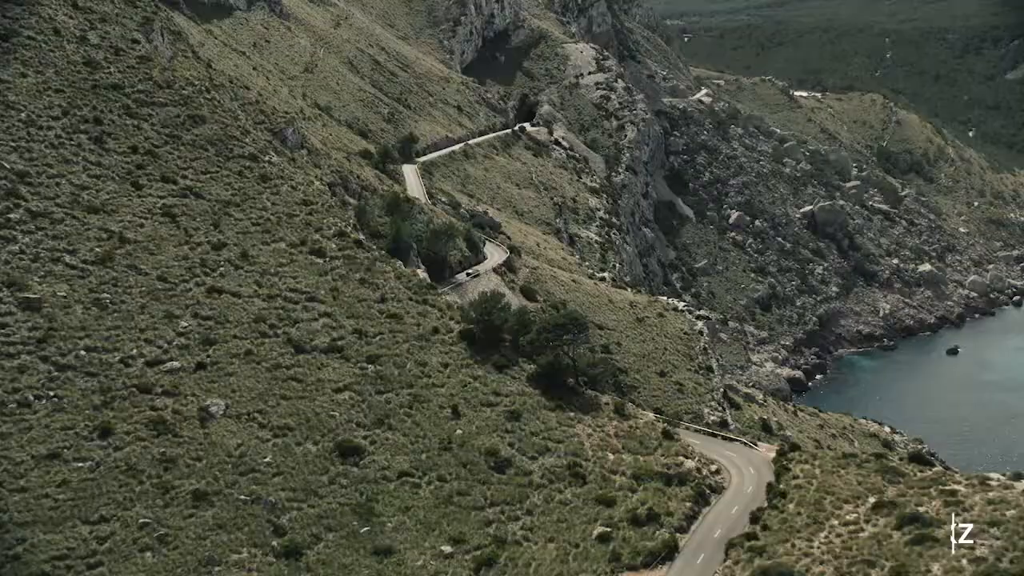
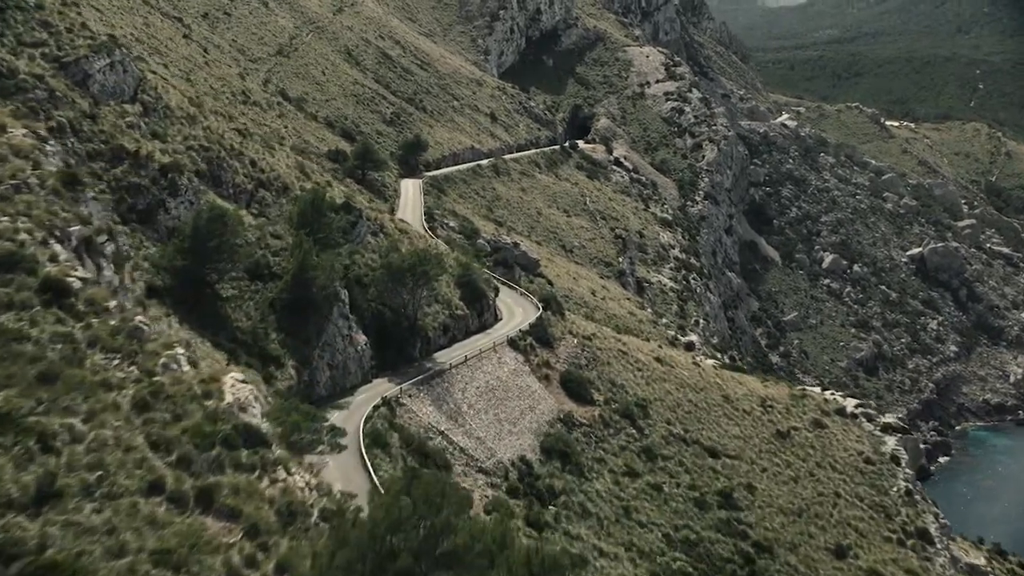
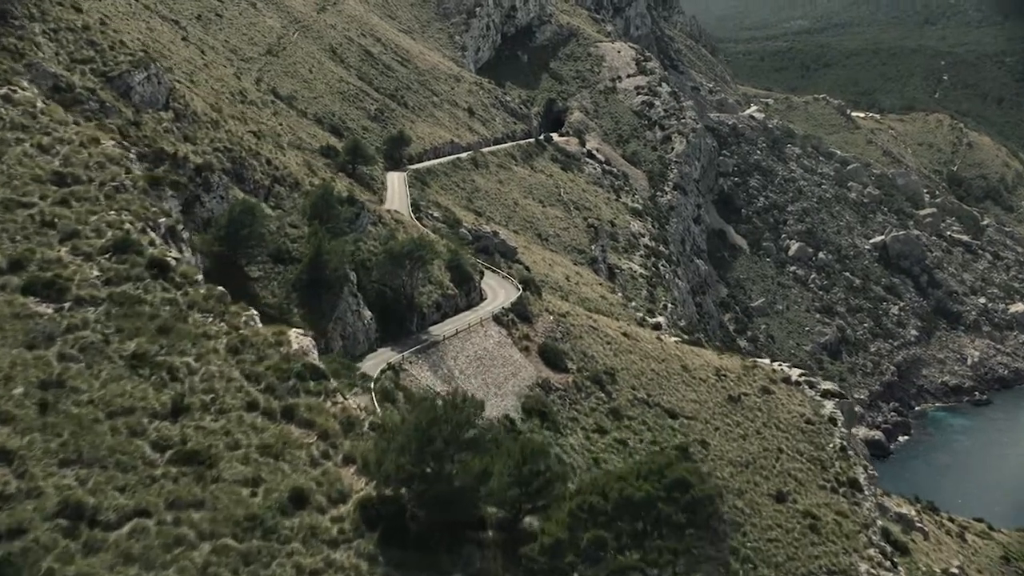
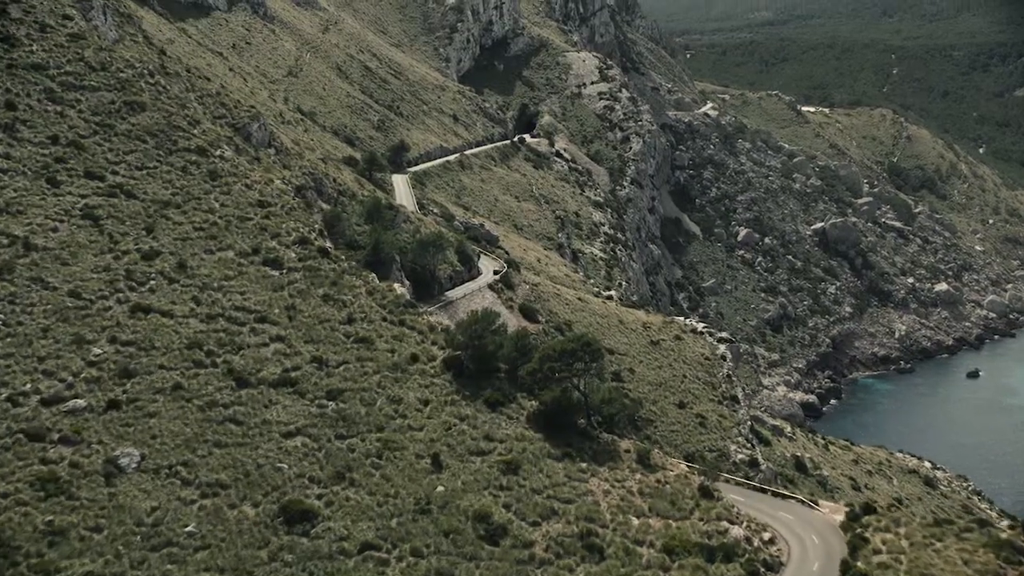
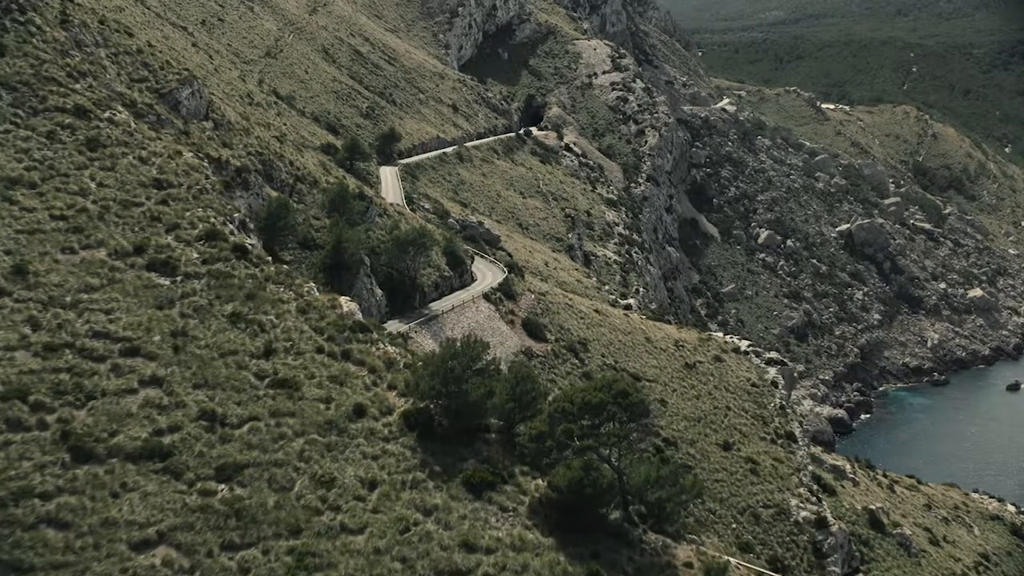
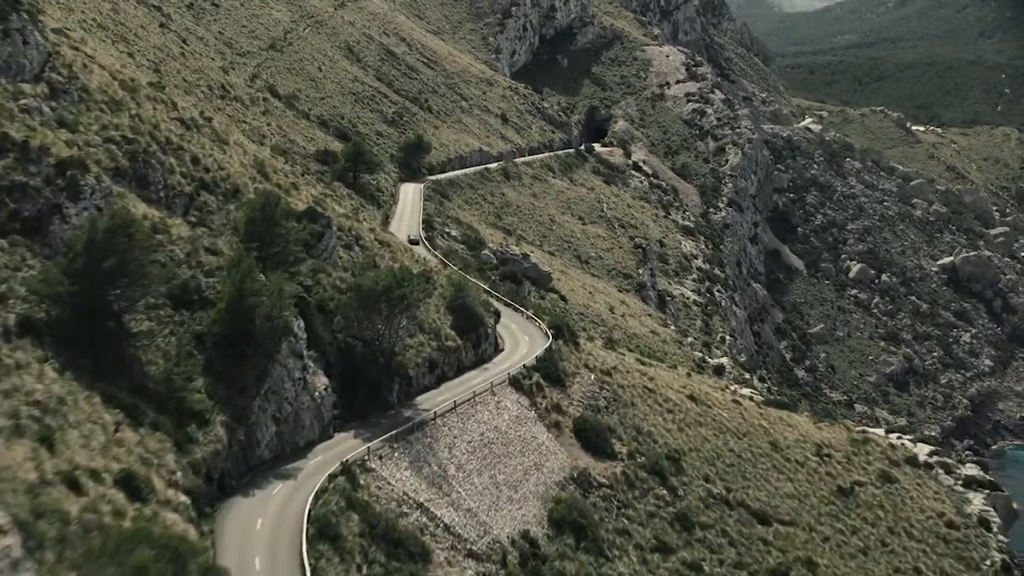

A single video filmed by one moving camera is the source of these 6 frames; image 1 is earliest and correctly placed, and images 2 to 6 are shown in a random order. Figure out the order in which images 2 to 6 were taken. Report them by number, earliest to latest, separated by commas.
4, 5, 3, 2, 6
